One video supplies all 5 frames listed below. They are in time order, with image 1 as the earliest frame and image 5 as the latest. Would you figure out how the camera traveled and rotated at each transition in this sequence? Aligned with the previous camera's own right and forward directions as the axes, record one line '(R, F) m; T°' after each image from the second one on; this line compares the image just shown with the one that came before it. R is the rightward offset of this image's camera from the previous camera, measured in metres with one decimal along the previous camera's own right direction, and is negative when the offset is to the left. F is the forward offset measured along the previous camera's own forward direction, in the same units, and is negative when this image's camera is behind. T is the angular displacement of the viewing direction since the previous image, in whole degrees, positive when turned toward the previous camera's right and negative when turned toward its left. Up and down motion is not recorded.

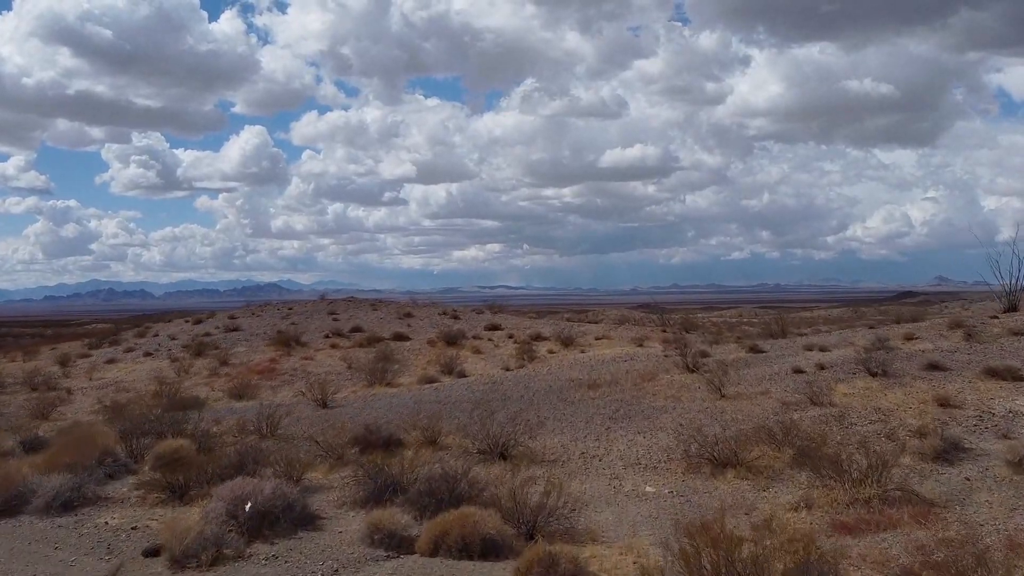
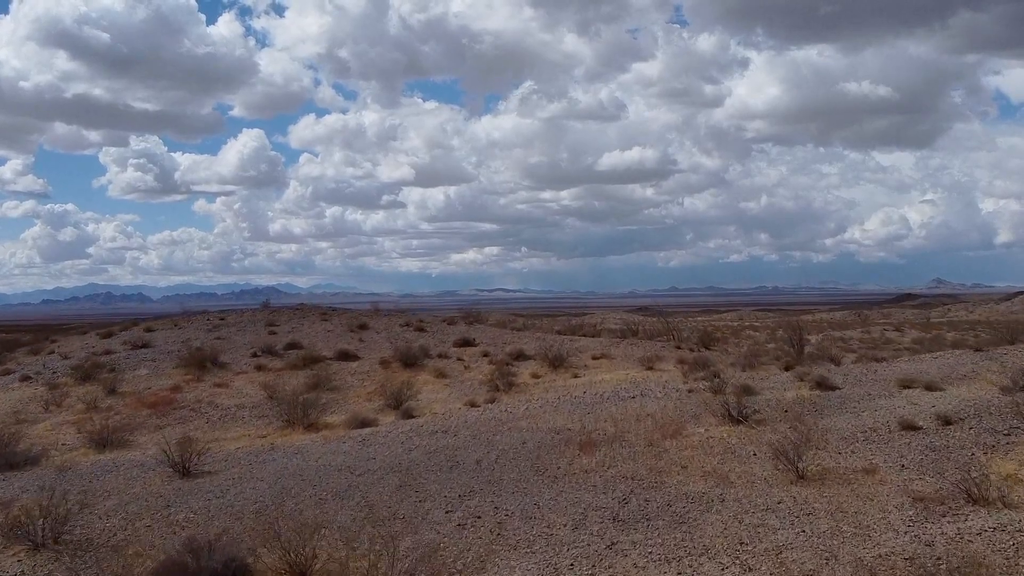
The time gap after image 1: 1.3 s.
(+0.4, +3.1) m; 0°
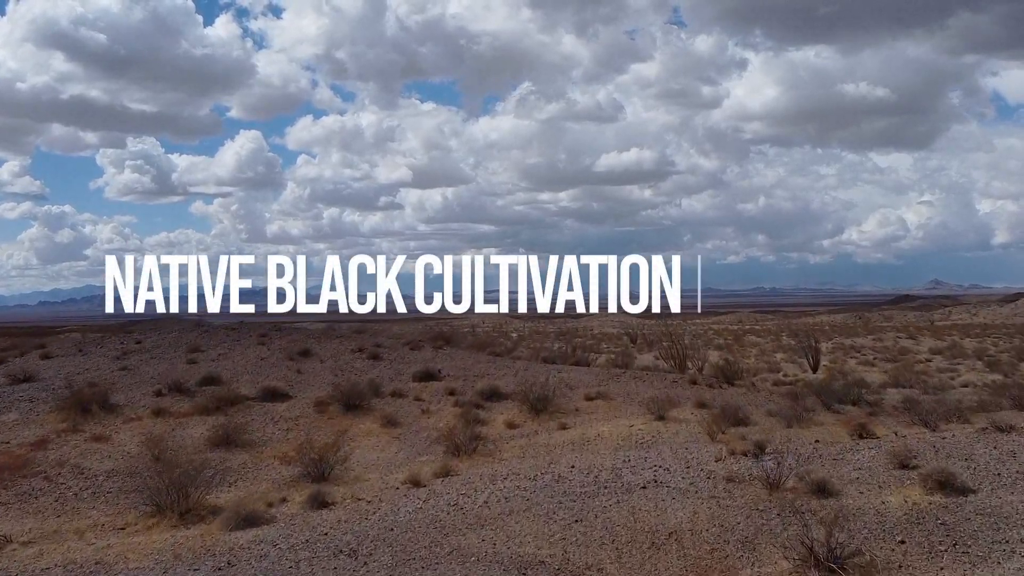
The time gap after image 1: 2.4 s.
(+0.3, +2.5) m; 0°
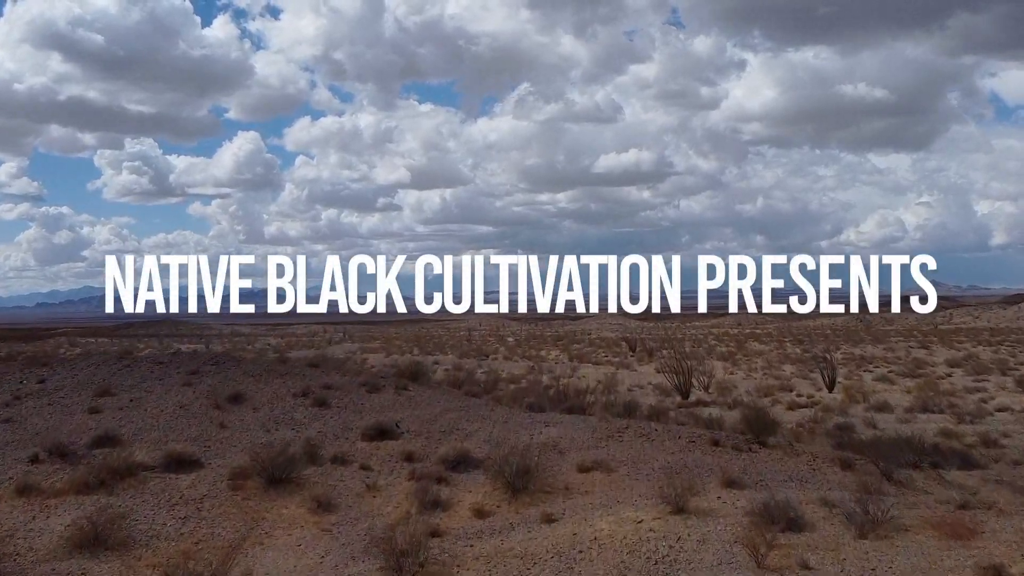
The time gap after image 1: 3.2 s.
(+0.2, +2.1) m; 0°
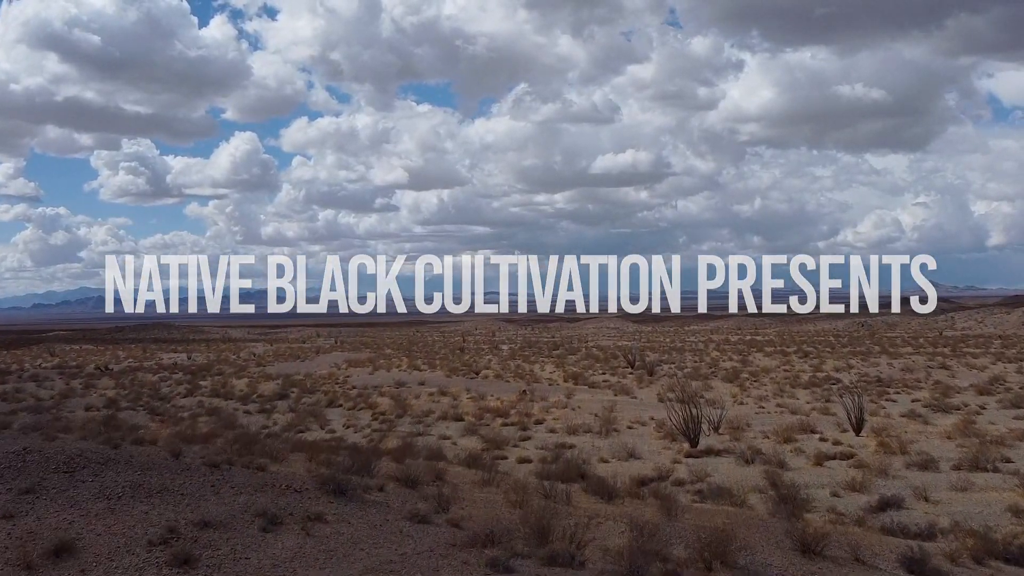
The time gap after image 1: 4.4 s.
(+0.3, +2.9) m; 0°
